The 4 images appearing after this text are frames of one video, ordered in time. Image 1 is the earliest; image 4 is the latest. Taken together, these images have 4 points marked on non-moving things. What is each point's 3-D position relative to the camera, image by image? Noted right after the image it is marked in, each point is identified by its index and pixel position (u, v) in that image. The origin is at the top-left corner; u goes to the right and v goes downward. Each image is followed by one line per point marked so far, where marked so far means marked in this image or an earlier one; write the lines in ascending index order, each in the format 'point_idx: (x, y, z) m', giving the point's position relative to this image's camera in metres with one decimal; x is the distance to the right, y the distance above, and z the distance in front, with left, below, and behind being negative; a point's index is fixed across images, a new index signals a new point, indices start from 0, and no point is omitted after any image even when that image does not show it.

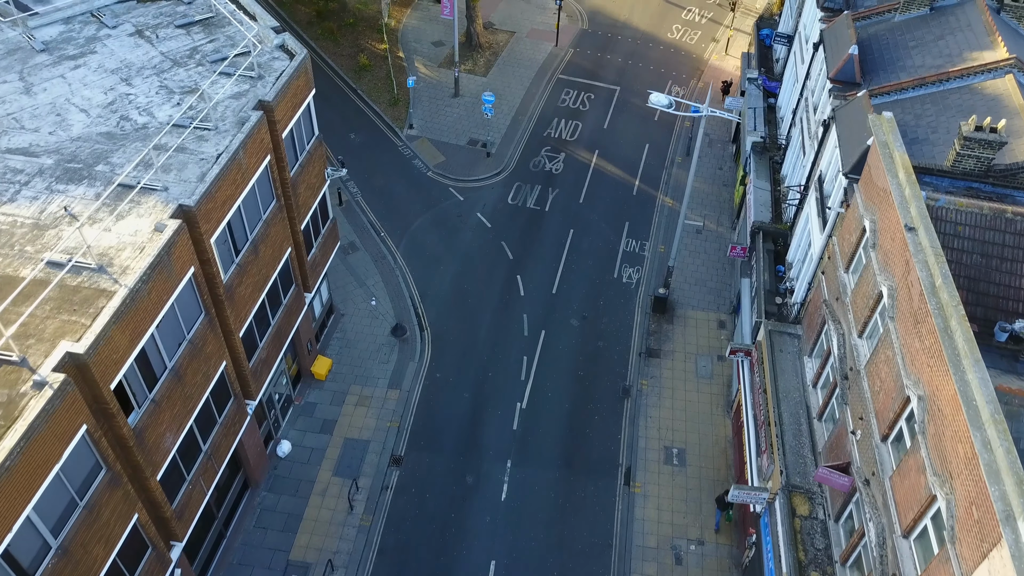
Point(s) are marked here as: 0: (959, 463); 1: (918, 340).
0: (+10.7, -4.2, +16.5) m
1: (+11.3, -1.4, +19.2) m
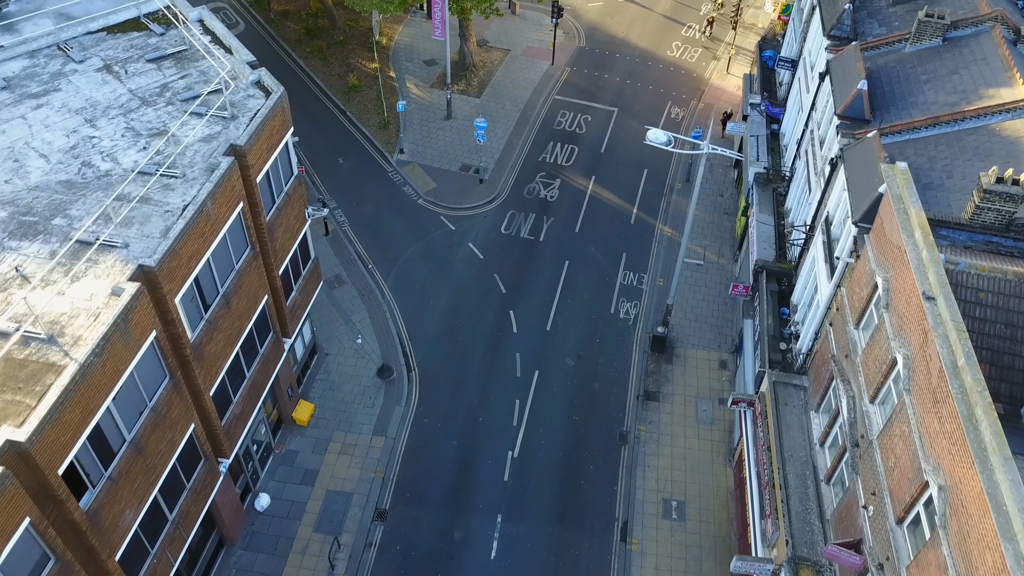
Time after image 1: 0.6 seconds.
0: (+10.2, -6.1, +14.9) m
1: (+10.9, -3.4, +17.6) m
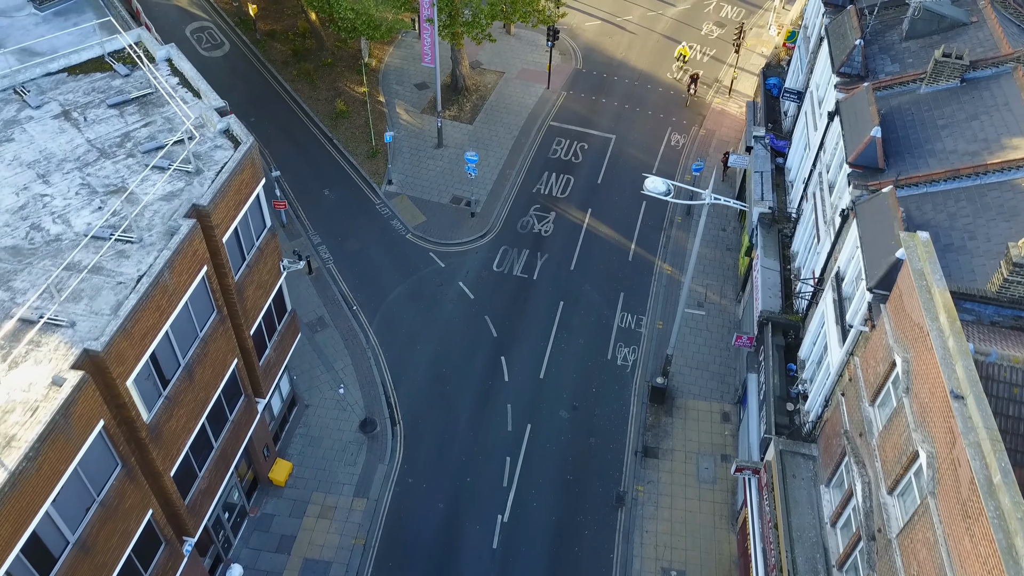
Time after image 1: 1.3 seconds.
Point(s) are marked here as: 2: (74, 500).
0: (+9.8, -8.5, +13.0) m
1: (+10.4, -5.7, +15.7) m
2: (-11.6, -5.7, +18.4) m
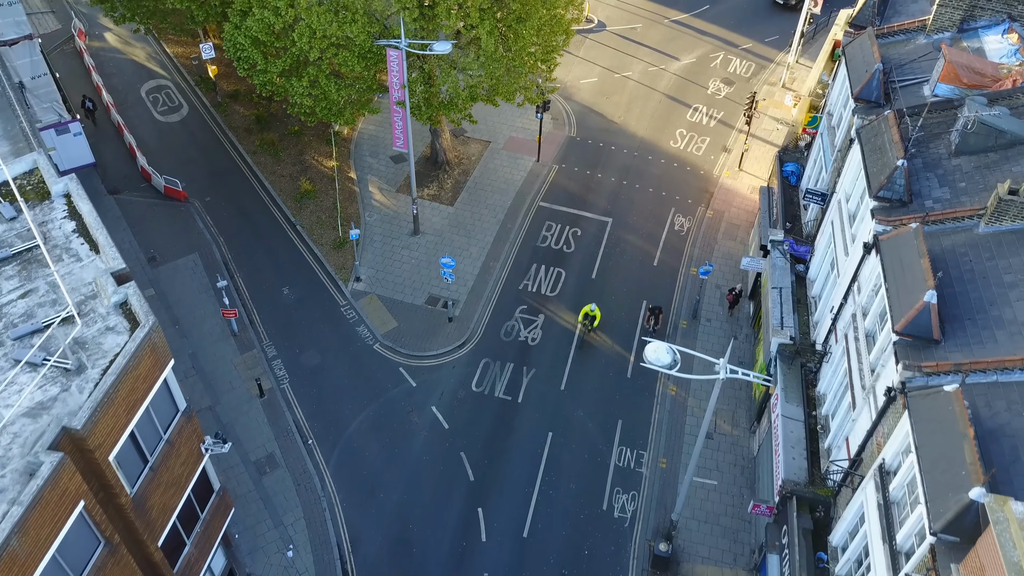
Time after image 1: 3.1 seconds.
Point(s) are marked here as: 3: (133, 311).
0: (+8.8, -14.6, +8.0) m
1: (+9.5, -11.9, +10.8) m
2: (-12.6, -11.8, +13.4) m
3: (-10.8, -0.7, +19.7) m
